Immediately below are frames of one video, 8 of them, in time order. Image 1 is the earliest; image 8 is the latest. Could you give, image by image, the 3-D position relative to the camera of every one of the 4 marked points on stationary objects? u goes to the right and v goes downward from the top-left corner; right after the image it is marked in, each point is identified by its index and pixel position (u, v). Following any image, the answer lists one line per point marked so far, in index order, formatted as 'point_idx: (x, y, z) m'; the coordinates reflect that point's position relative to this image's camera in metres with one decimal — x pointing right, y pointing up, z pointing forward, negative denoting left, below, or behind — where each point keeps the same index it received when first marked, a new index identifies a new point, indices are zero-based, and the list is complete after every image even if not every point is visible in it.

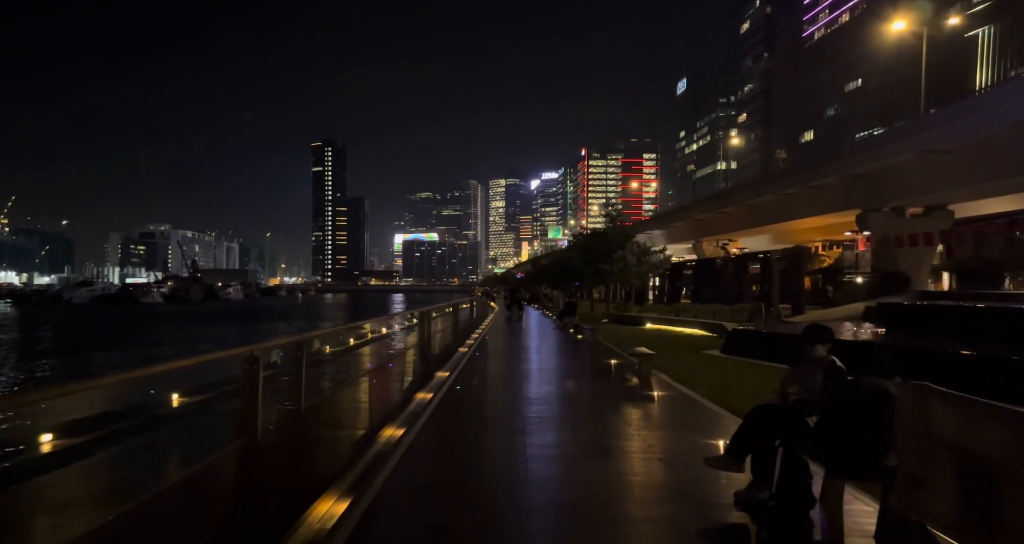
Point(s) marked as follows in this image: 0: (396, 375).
0: (-2.8, -2.7, +18.0) m
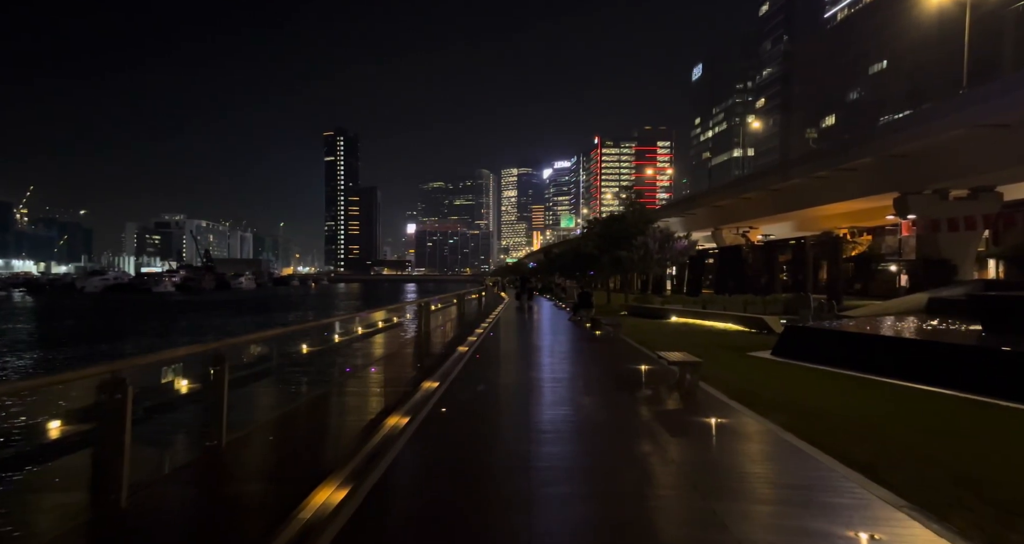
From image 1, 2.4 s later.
0: (-2.6, -2.4, +15.7) m
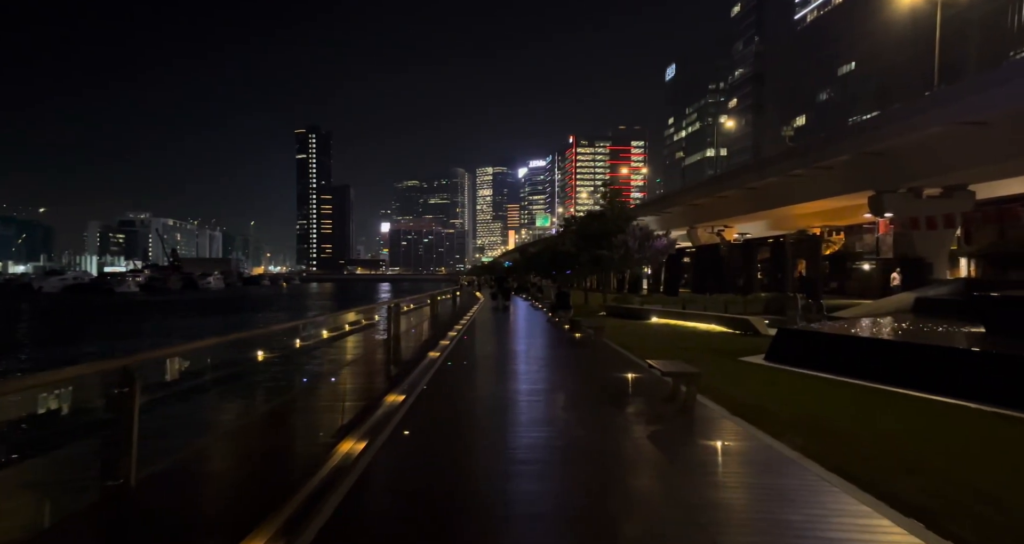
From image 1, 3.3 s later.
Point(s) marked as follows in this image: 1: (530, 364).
0: (-3.1, -2.4, +14.7) m
1: (+0.3, -2.4, +15.5) m
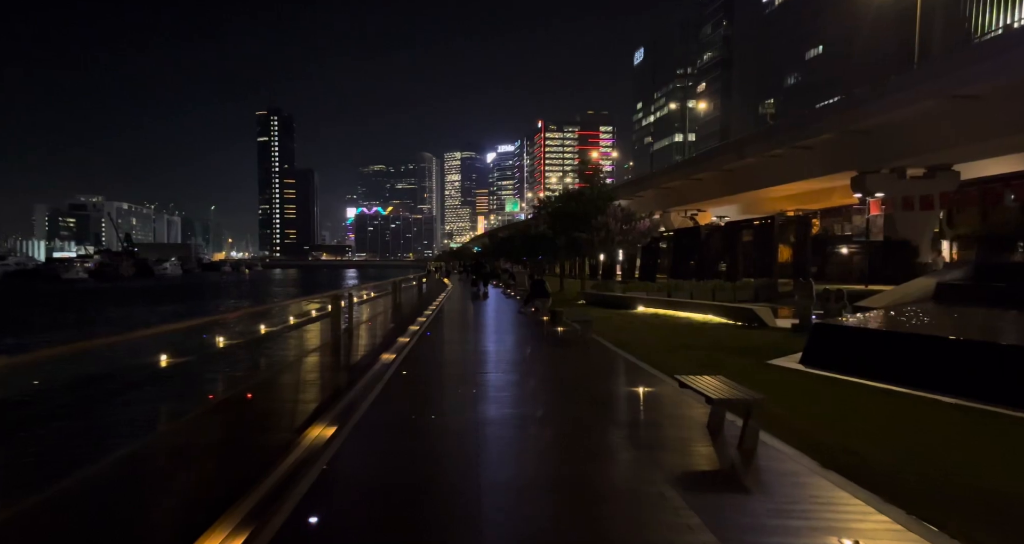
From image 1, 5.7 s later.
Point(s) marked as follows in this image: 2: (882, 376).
0: (-3.7, -2.1, +12.3) m
1: (-0.3, -2.0, +13.2) m
2: (+6.9, -2.0, +11.7) m
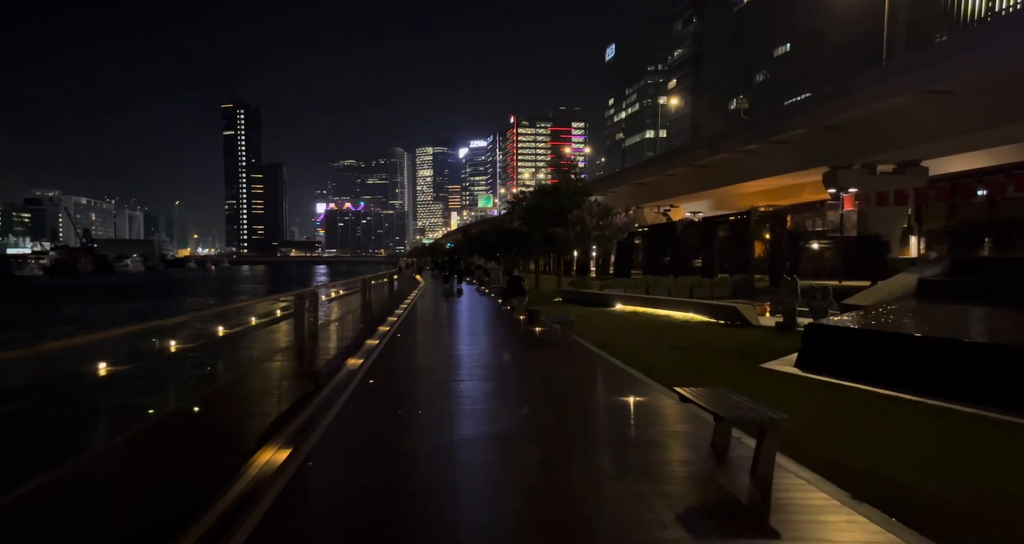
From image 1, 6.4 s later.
0: (-4.1, -2.0, +11.4) m
1: (-0.7, -2.0, +12.5) m
2: (+6.5, -2.0, +11.3) m
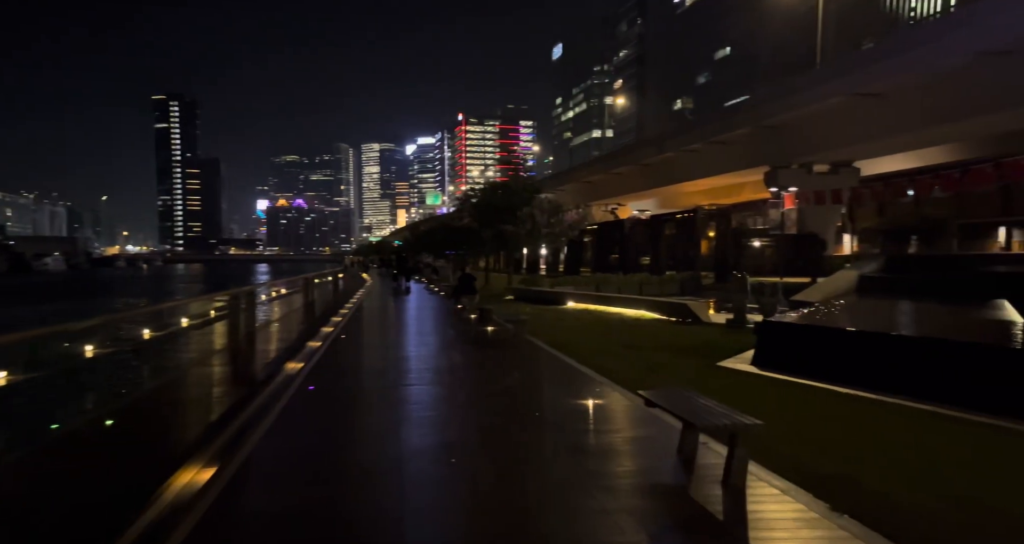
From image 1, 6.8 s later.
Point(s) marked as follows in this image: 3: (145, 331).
0: (-4.9, -2.0, +10.8) m
1: (-1.6, -2.0, +12.2) m
2: (+5.6, -1.9, +11.5) m
3: (-4.7, -0.8, +8.4) m
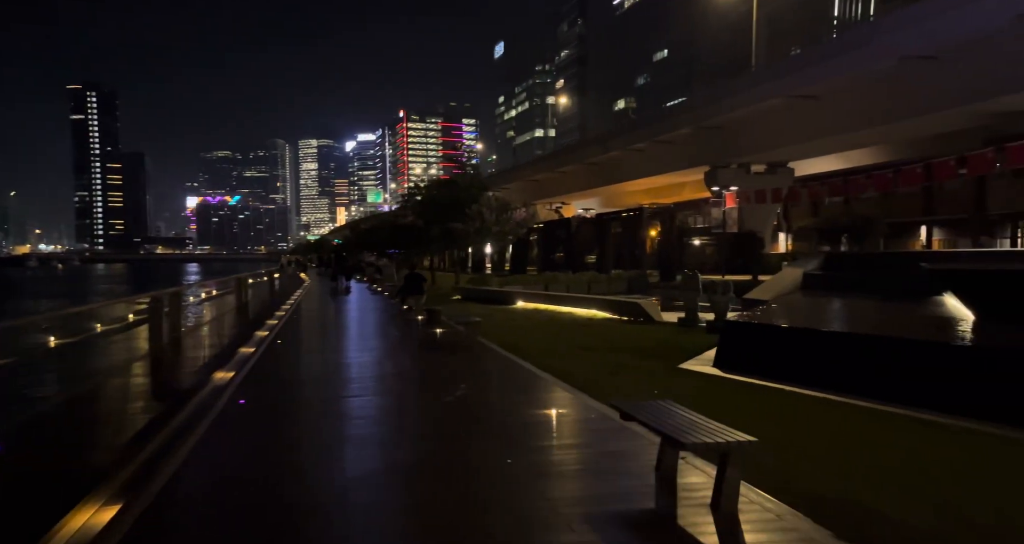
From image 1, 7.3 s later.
0: (-5.7, -2.1, +9.9) m
1: (-2.5, -2.0, +11.5) m
2: (+4.8, -1.9, +11.6) m
3: (-5.3, -0.8, +7.5) m
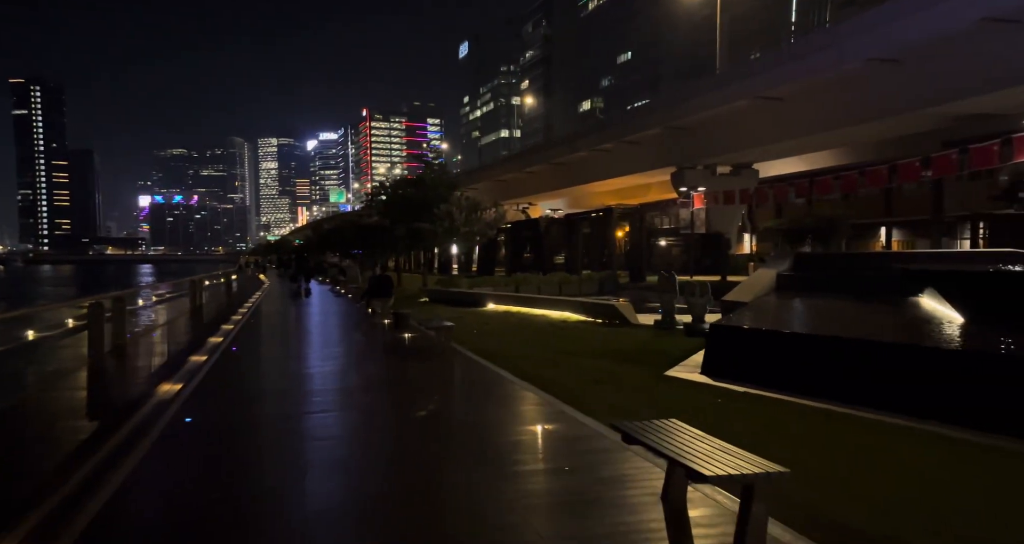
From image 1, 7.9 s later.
0: (-6.0, -2.1, +9.1) m
1: (-3.0, -2.0, +10.9) m
2: (+4.3, -1.9, +11.3) m
3: (-5.5, -0.8, +6.7) m
